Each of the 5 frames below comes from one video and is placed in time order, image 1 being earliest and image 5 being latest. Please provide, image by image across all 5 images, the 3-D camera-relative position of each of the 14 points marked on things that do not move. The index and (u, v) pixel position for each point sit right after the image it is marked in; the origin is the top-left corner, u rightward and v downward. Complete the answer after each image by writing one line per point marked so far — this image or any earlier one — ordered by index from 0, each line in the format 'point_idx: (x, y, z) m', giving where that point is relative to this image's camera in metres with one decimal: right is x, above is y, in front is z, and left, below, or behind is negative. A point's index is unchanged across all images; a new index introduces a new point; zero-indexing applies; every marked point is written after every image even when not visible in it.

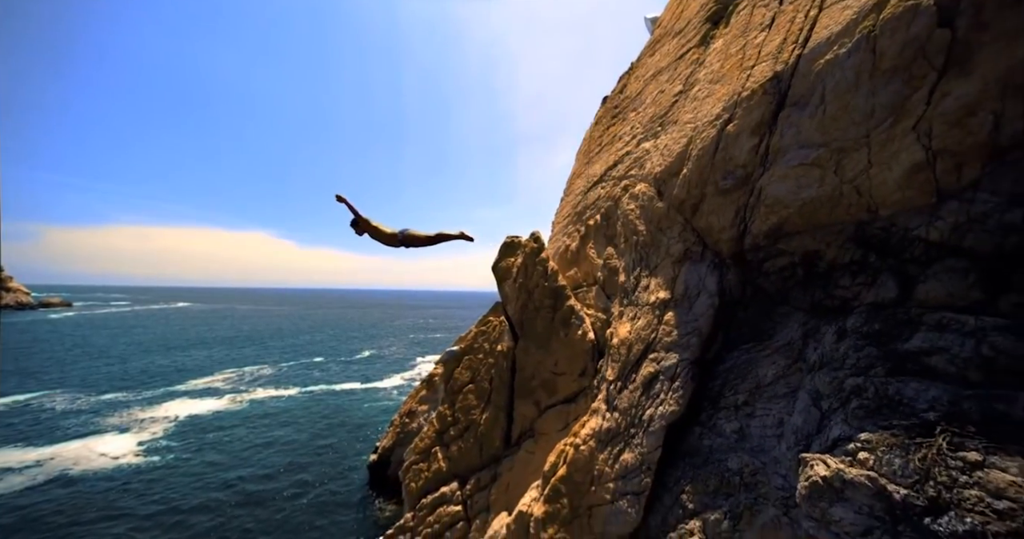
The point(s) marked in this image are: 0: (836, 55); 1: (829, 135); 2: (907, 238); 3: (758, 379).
0: (+4.4, +2.9, +5.6) m
1: (+4.3, +1.8, +5.5) m
2: (+4.7, +0.4, +4.9) m
3: (+3.8, -1.7, +6.5) m
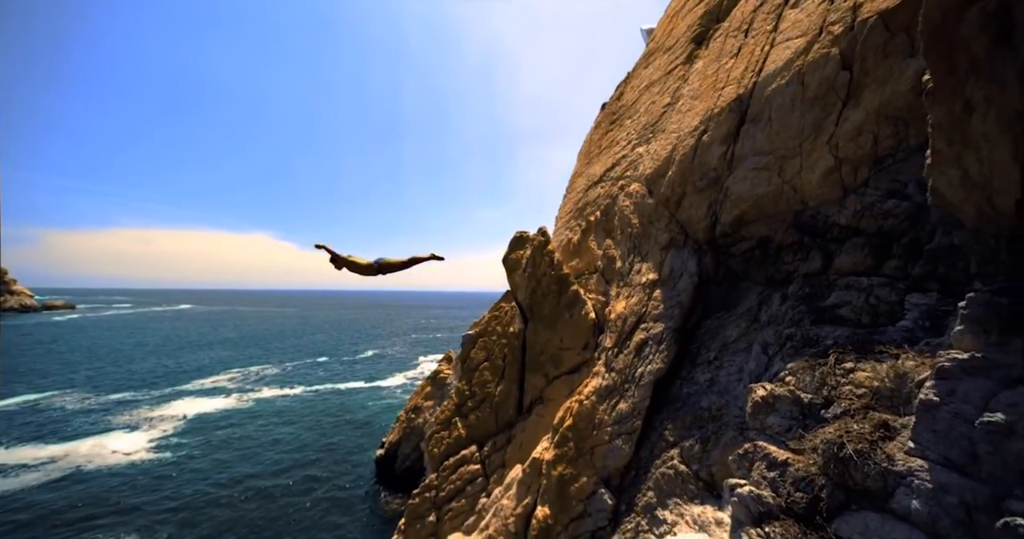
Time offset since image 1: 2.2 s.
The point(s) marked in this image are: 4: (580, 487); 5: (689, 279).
0: (+4.7, +3.3, +7.3) m
1: (+4.7, +2.2, +7.2) m
2: (+5.1, +0.8, +6.6) m
3: (+4.2, -1.4, +8.1) m
4: (+1.5, -4.7, +8.9) m
5: (+3.9, -0.2, +9.0) m
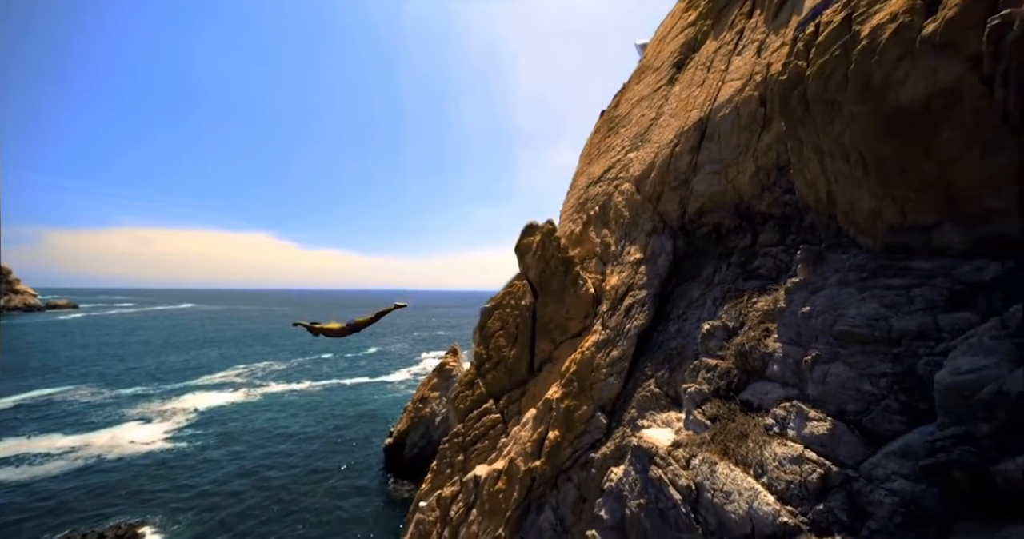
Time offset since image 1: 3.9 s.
0: (+5.2, +3.9, +10.1) m
1: (+5.2, +2.8, +10.1) m
2: (+5.6, +1.4, +9.5) m
3: (+4.7, -0.8, +11.0) m
4: (+2.0, -4.1, +11.8) m
5: (+4.4, +0.4, +11.9) m
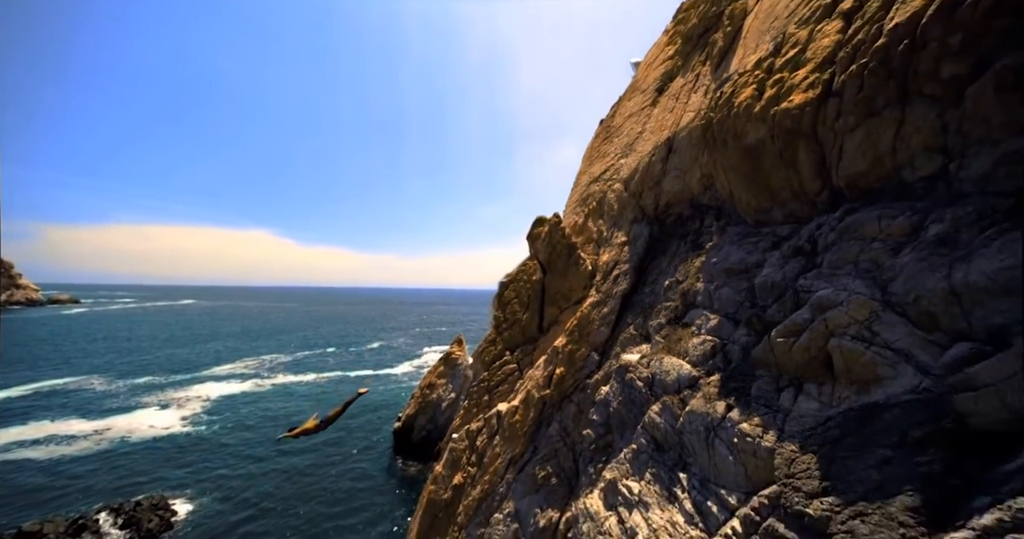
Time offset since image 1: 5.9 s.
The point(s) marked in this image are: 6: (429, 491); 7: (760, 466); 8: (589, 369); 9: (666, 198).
0: (+6.0, +4.7, +14.3) m
1: (+5.9, +3.6, +14.3) m
2: (+6.3, +2.2, +13.7) m
3: (+5.4, +0.1, +15.2) m
4: (+2.7, -3.3, +16.0) m
5: (+5.1, +1.2, +16.1) m
6: (-4.0, -10.7, +19.9) m
7: (+3.9, -3.1, +6.5) m
8: (+2.9, -3.8, +15.5) m
9: (+5.6, +2.6, +15.1) m
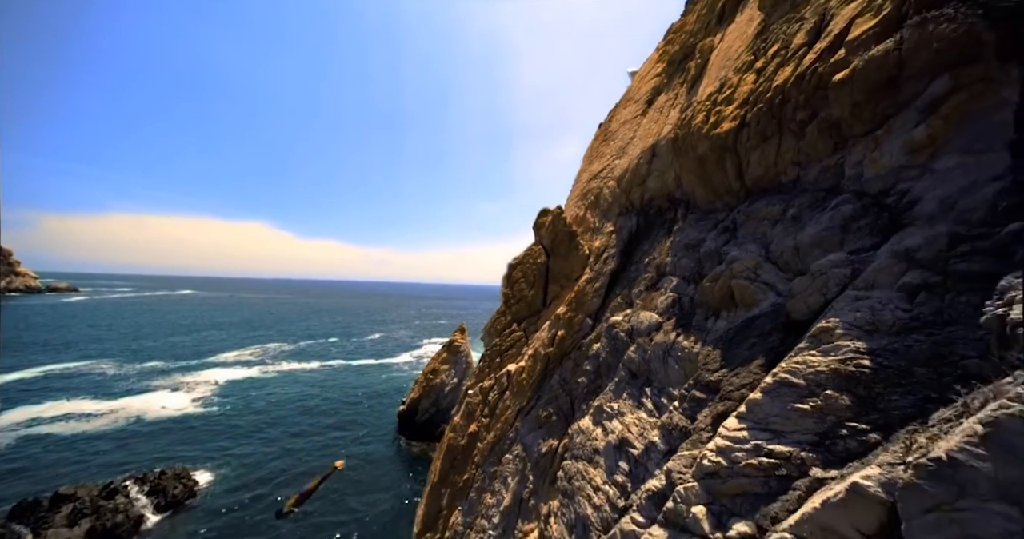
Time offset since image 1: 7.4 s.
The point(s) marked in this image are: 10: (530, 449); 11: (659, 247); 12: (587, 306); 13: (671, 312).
0: (+6.6, +5.5, +17.9) m
1: (+6.5, +4.4, +17.8) m
2: (+6.9, +3.0, +17.2) m
3: (+5.9, +0.9, +18.8) m
4: (+3.1, -2.4, +19.6) m
5: (+5.7, +2.1, +19.7) m
6: (-3.6, -9.6, +23.6) m
7: (+4.4, -2.3, +10.1) m
8: (+3.4, -2.9, +19.2) m
9: (+6.2, +3.4, +18.6) m
10: (+0.8, -8.0, +18.4) m
11: (+5.9, +0.9, +16.7) m
12: (+3.6, -1.8, +19.6) m
13: (+5.0, -1.4, +12.9) m
